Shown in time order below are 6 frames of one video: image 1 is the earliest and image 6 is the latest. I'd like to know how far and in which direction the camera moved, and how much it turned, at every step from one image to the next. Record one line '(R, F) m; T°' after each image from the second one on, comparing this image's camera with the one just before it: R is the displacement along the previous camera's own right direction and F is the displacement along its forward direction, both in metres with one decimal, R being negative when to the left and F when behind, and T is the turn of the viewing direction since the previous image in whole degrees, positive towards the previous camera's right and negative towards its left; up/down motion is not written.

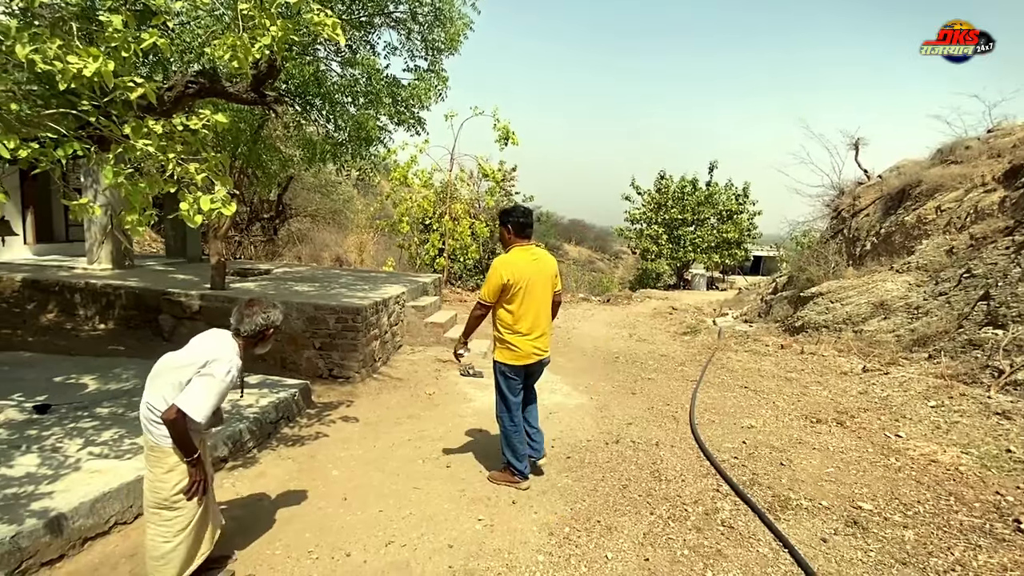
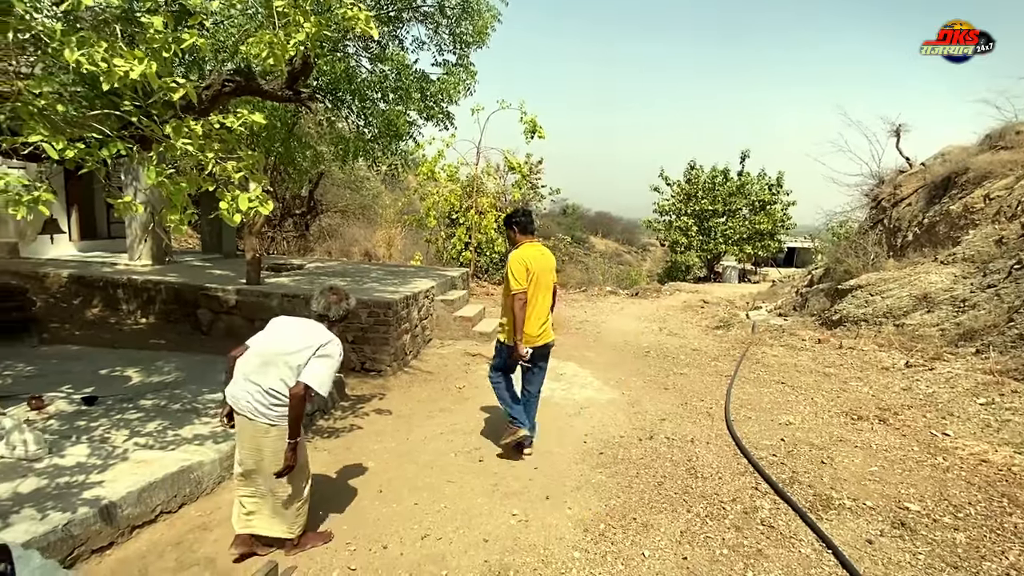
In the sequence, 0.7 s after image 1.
(0.0, 0.0) m; -3°
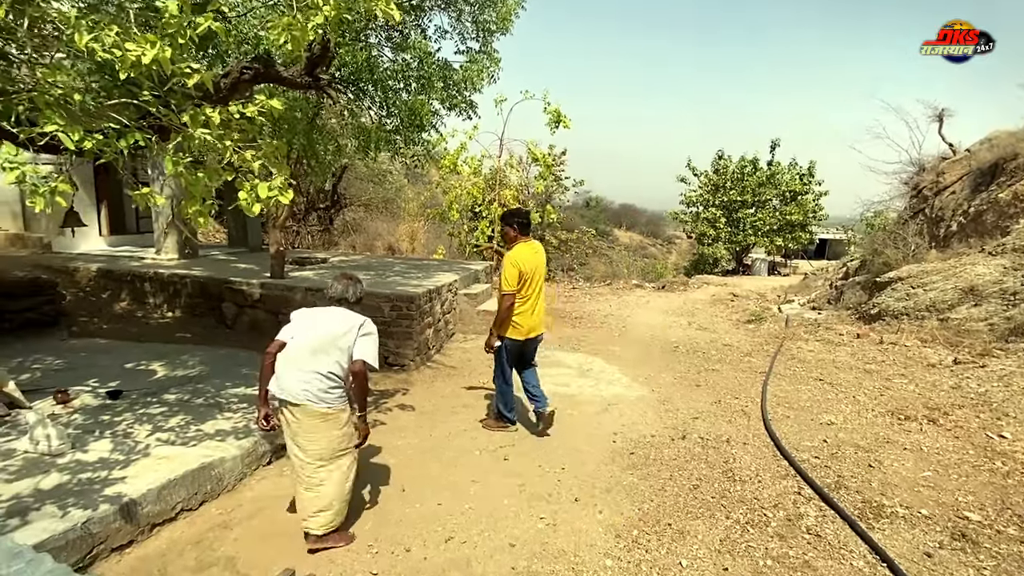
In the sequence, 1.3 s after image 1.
(0.0, +0.2) m; -2°
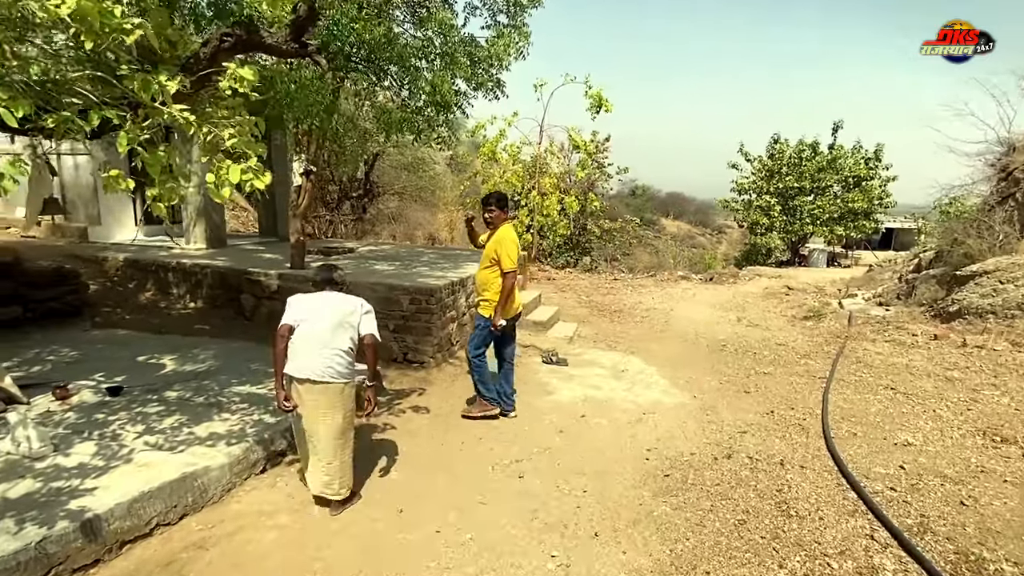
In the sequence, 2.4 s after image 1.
(+0.2, +0.5) m; -4°
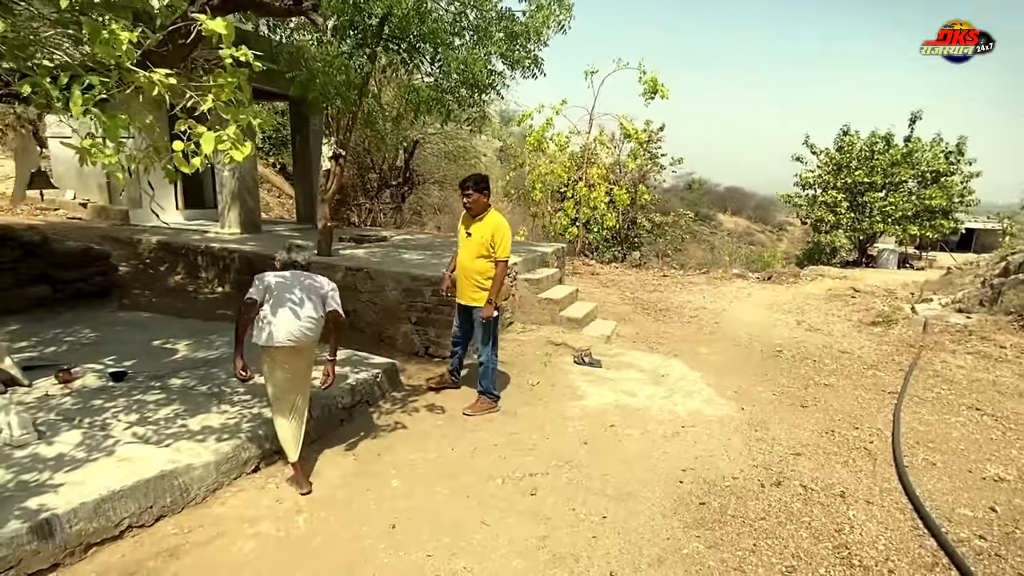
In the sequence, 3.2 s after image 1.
(+0.2, +0.5) m; -5°
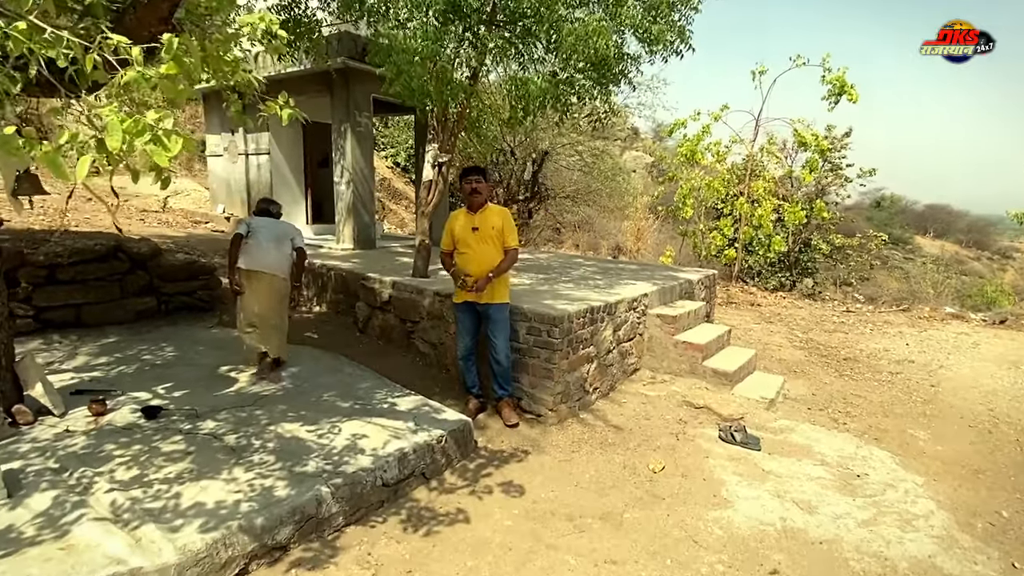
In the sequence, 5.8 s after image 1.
(+0.2, +1.3) m; -14°
